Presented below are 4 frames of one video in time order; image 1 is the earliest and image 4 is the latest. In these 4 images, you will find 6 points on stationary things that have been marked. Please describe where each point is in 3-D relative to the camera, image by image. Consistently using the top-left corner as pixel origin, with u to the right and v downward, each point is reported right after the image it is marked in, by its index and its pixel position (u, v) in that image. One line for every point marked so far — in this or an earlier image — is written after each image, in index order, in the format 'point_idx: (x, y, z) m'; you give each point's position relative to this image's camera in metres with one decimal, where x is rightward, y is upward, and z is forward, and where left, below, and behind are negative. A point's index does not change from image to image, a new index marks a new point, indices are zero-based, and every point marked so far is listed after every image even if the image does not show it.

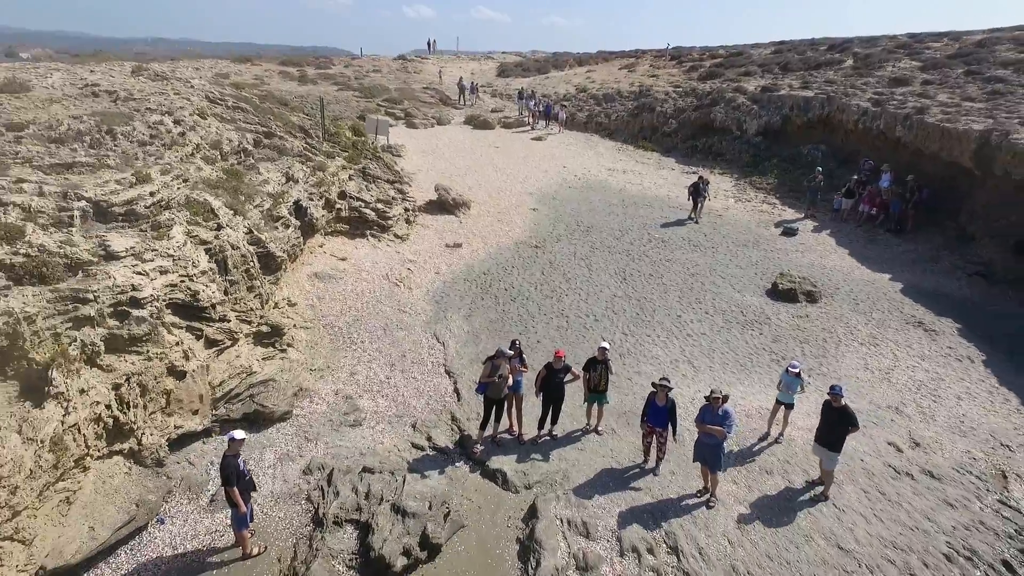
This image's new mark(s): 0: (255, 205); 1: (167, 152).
0: (-3.2, +1.0, +7.8) m
1: (-4.4, +1.8, +7.9) m
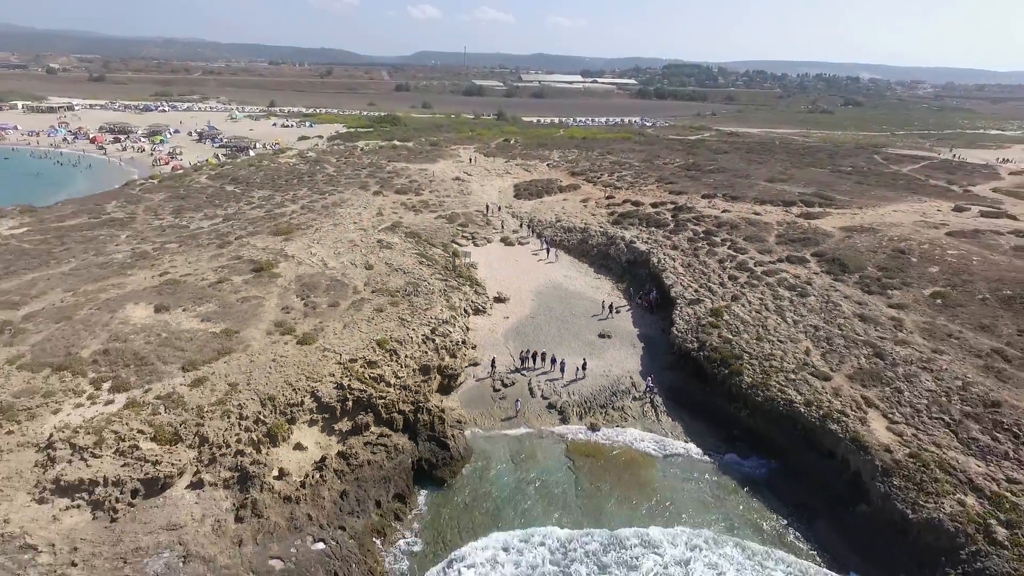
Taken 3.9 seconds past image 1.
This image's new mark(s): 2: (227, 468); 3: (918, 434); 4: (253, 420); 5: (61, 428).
0: (-2.6, -1.1, +29.3) m
1: (-3.7, -0.4, +29.5) m
2: (-8.1, -5.1, +17.7) m
3: (+12.1, -4.1, +18.1) m
4: (-8.0, -4.1, +19.1) m
5: (-13.4, -4.2, +18.5) m
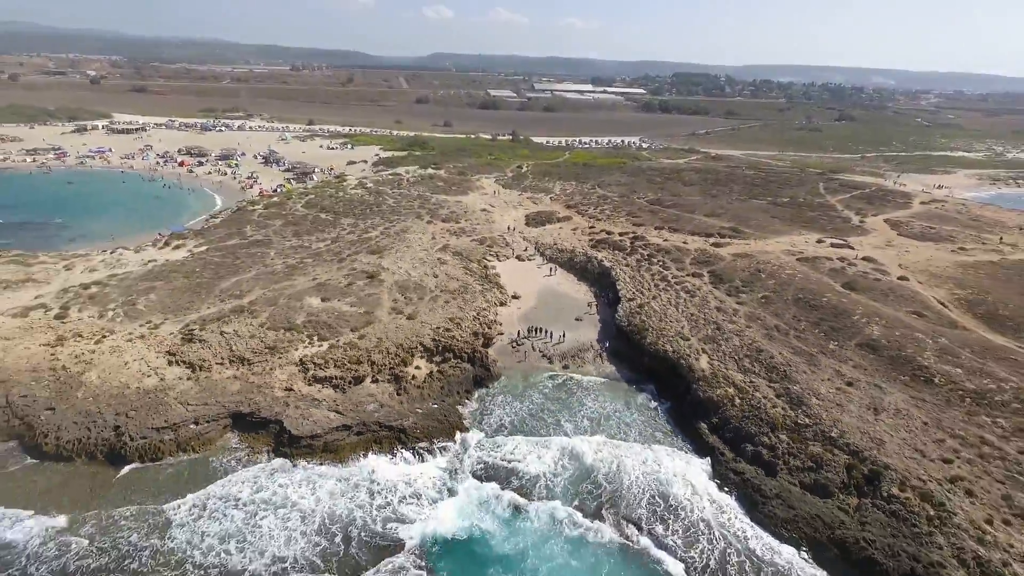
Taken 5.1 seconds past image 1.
0: (-1.7, -1.3, +49.0) m
1: (-2.9, -0.5, +49.2) m
2: (-7.5, -5.2, +37.5) m
3: (+12.7, -4.4, +37.6) m
4: (-7.4, -4.2, +38.9) m
5: (-12.8, -4.2, +38.4) m
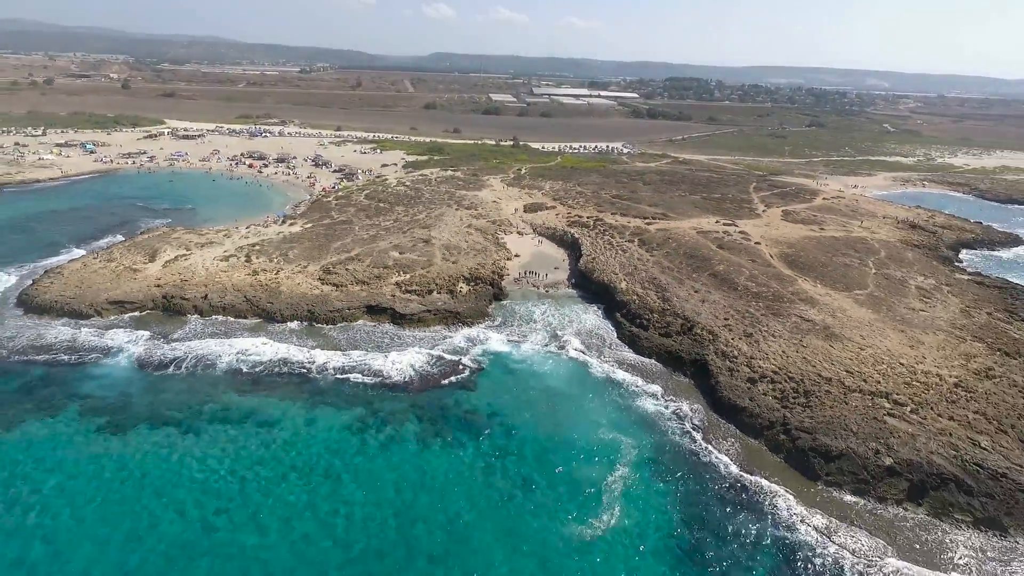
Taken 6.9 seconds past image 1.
0: (-1.4, +3.7, +78.2) m
1: (-2.5, +4.4, +78.4) m
2: (-7.2, -0.3, +66.6) m
3: (+13.0, +0.4, +66.7) m
4: (-7.0, +0.8, +68.1) m
5: (-12.5, +0.8, +67.5) m
